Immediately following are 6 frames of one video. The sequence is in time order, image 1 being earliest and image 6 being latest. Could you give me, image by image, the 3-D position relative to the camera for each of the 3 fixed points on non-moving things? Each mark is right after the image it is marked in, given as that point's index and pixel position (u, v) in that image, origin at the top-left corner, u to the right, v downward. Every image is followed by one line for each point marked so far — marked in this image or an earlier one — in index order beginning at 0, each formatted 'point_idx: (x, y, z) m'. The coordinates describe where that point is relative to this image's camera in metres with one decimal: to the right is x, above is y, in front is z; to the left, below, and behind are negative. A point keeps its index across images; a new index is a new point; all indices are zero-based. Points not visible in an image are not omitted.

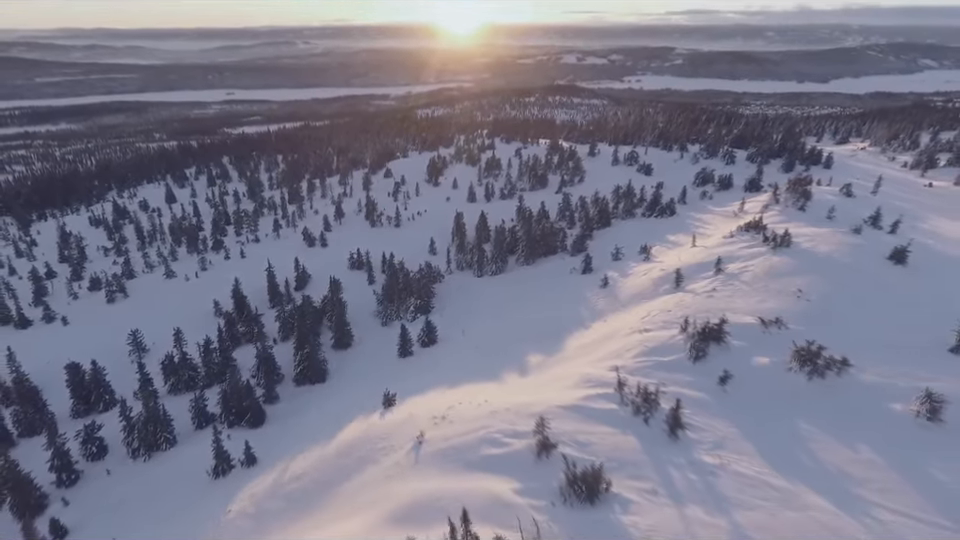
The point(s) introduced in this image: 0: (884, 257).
0: (+11.7, +0.4, +17.1) m
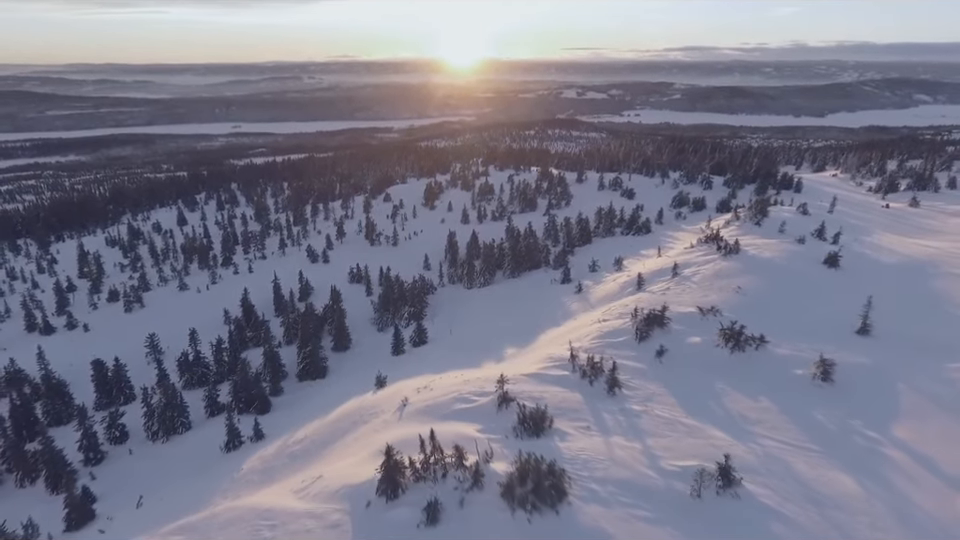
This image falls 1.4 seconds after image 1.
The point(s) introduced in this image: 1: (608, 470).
0: (+11.1, +0.3, +19.4) m
1: (+2.1, -3.2, +9.4) m
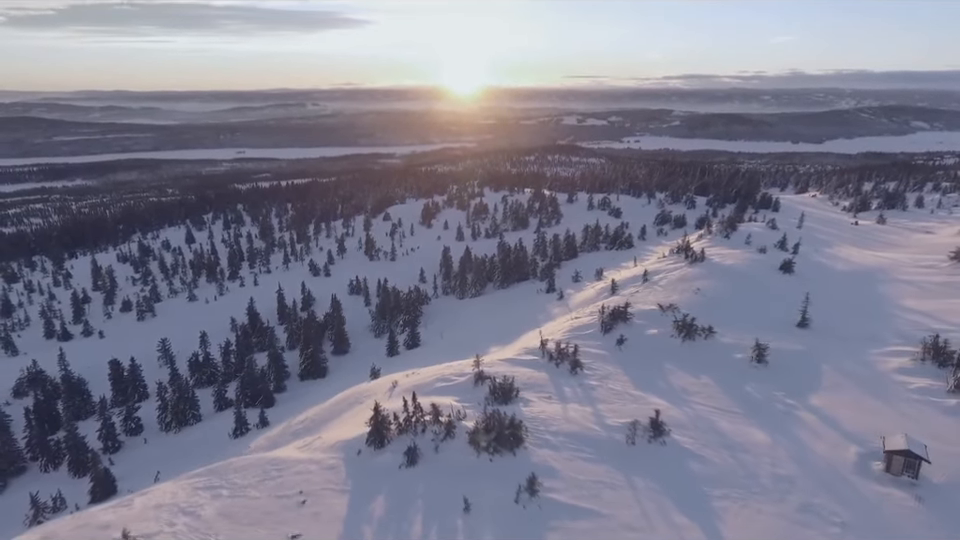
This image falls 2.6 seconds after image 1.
0: (+10.6, +0.1, +21.4) m
1: (+1.5, -2.9, +11.2) m
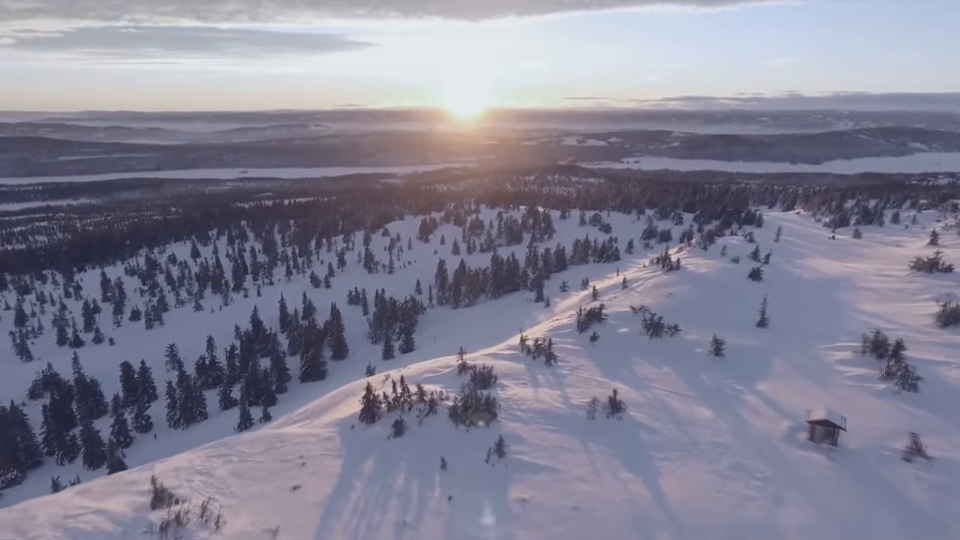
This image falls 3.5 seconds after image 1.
0: (+10.2, -0.2, +22.9) m
1: (+1.1, -2.9, +12.7) m
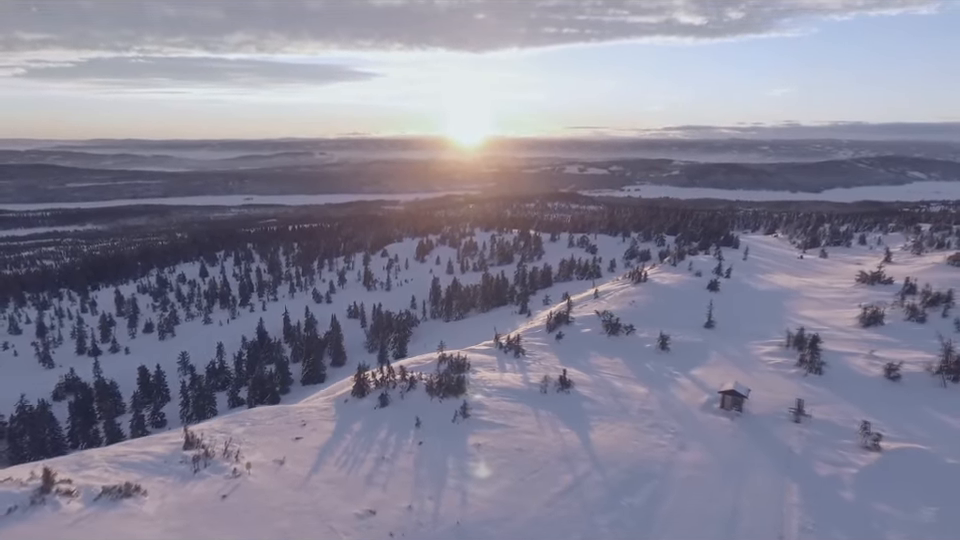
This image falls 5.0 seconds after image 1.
0: (+9.6, -0.7, +25.4) m
1: (+0.4, -2.9, +15.1) m
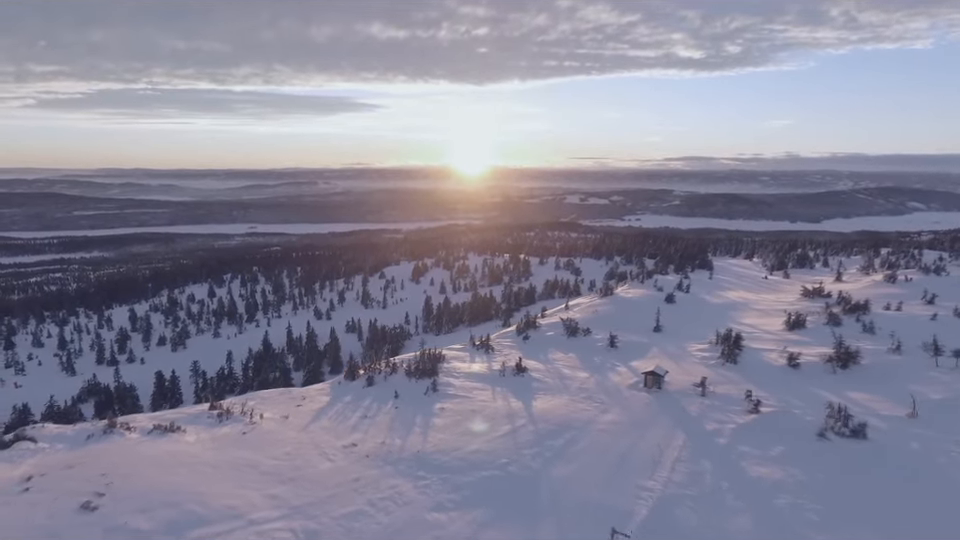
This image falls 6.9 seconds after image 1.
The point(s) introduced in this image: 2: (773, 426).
0: (+8.7, -1.4, +28.6) m
1: (-0.5, -3.0, +18.2) m
2: (+6.7, -3.6, +13.7) m
